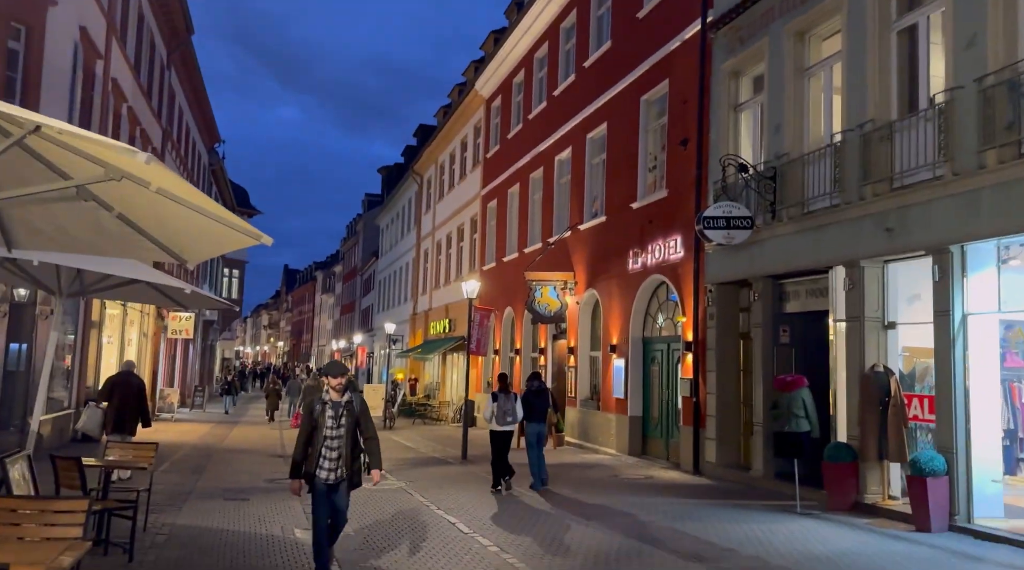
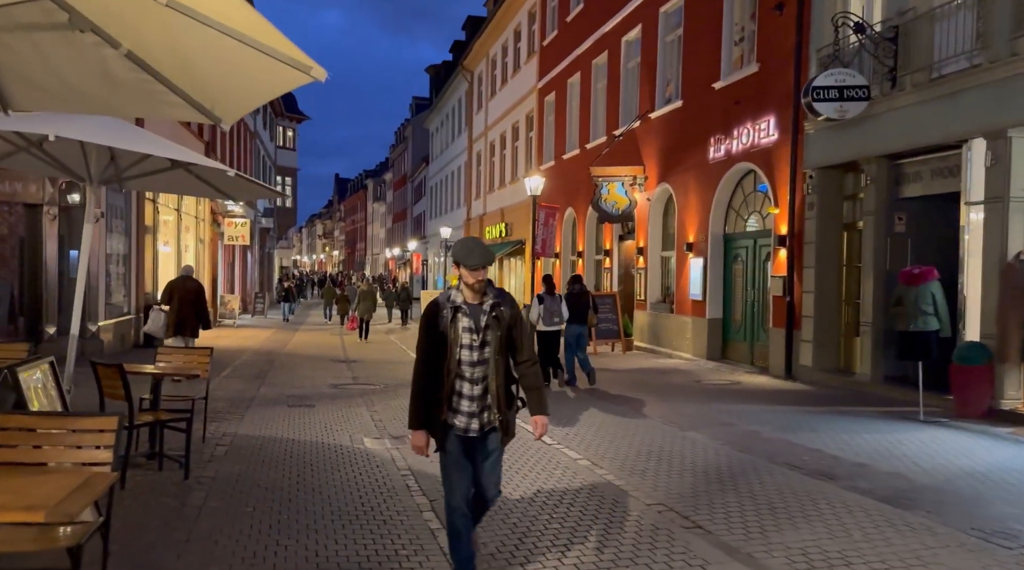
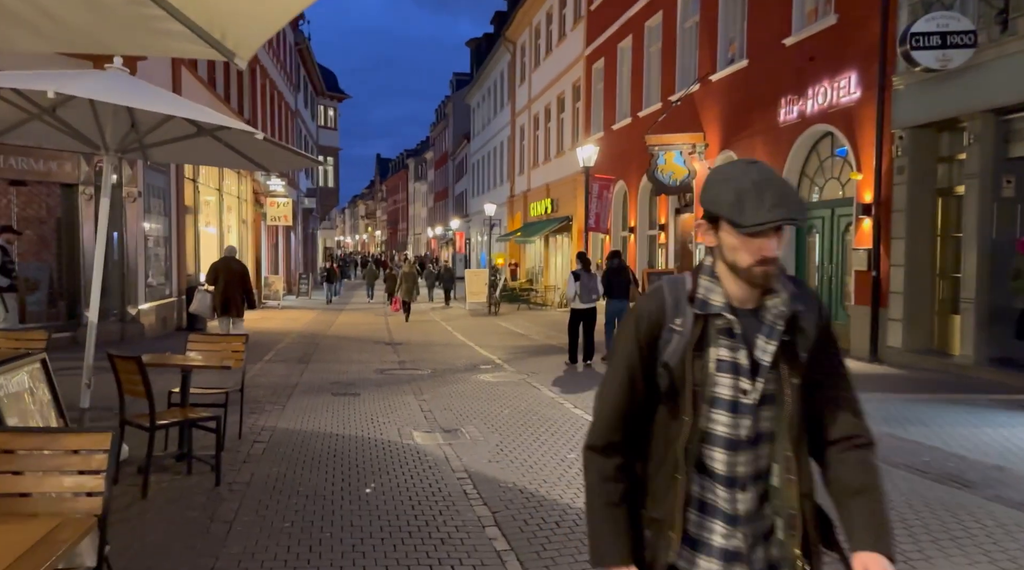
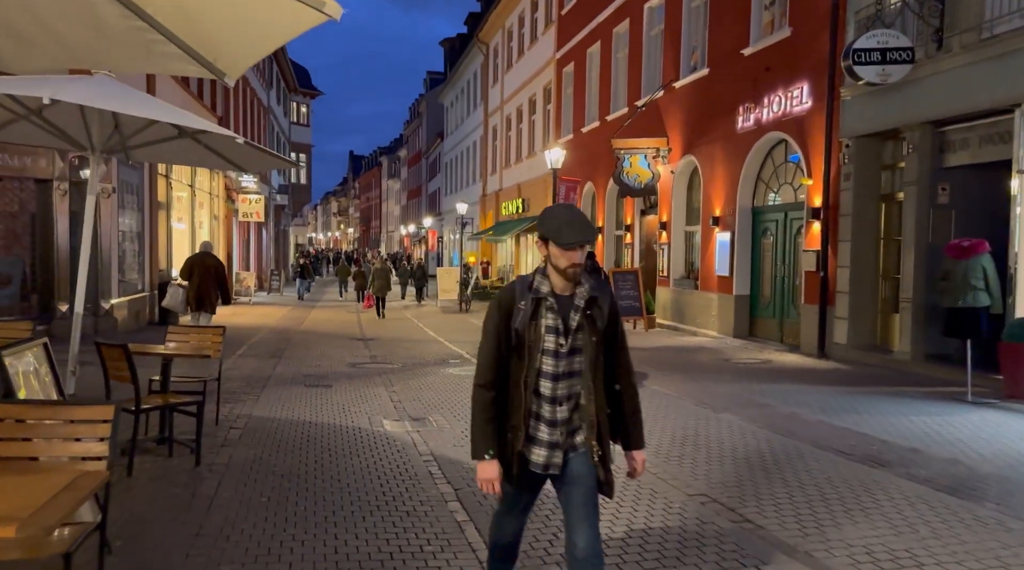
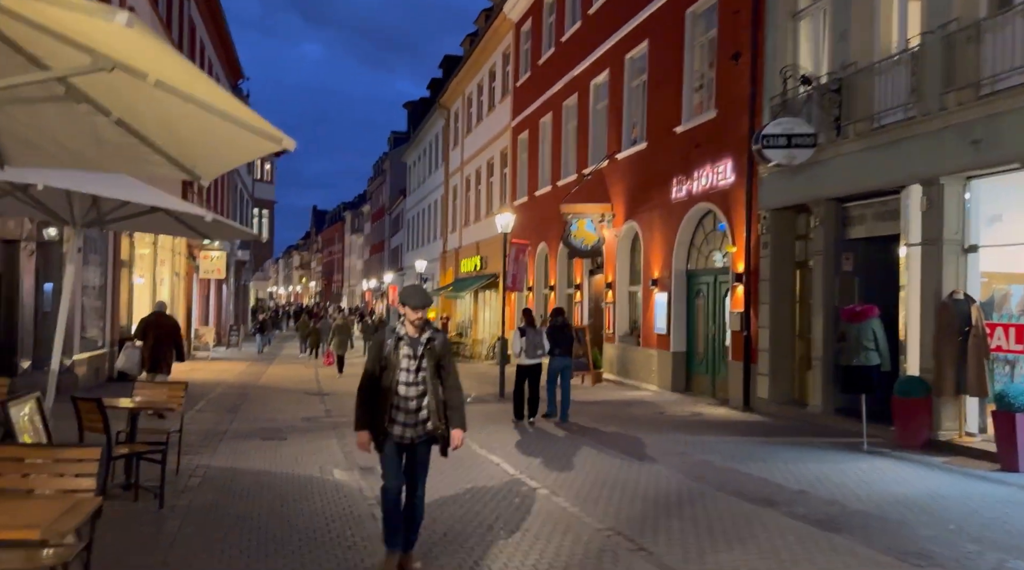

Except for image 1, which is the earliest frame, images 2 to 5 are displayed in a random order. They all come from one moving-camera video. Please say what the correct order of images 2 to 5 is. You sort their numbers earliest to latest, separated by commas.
5, 2, 4, 3
